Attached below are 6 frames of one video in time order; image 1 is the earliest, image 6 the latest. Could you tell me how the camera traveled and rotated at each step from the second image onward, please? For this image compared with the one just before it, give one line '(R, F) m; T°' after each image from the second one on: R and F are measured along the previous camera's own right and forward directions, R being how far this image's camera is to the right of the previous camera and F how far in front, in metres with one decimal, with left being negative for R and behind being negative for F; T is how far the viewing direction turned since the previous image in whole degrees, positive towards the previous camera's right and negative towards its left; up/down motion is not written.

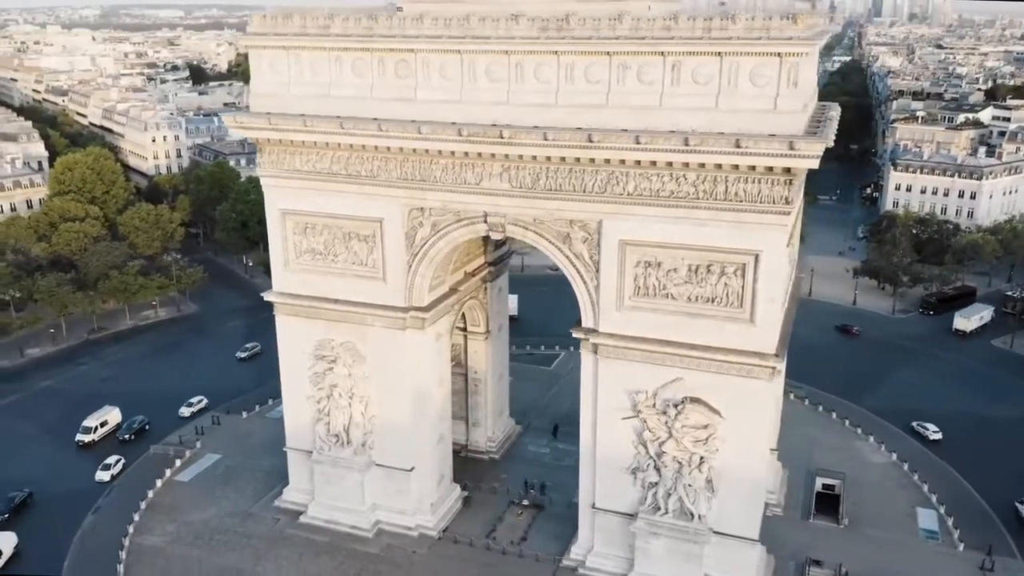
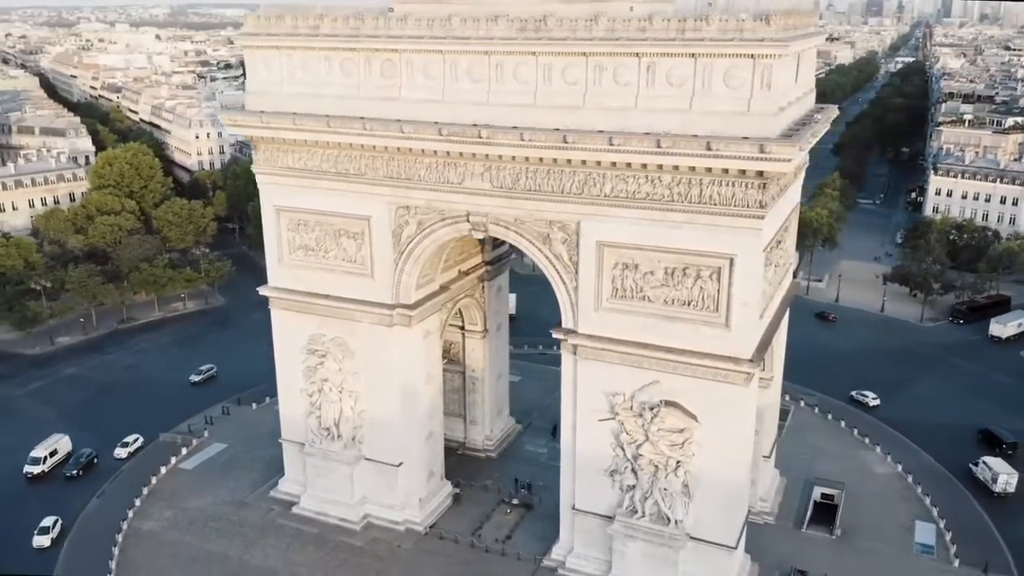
(+1.6, 0.0) m; -3°
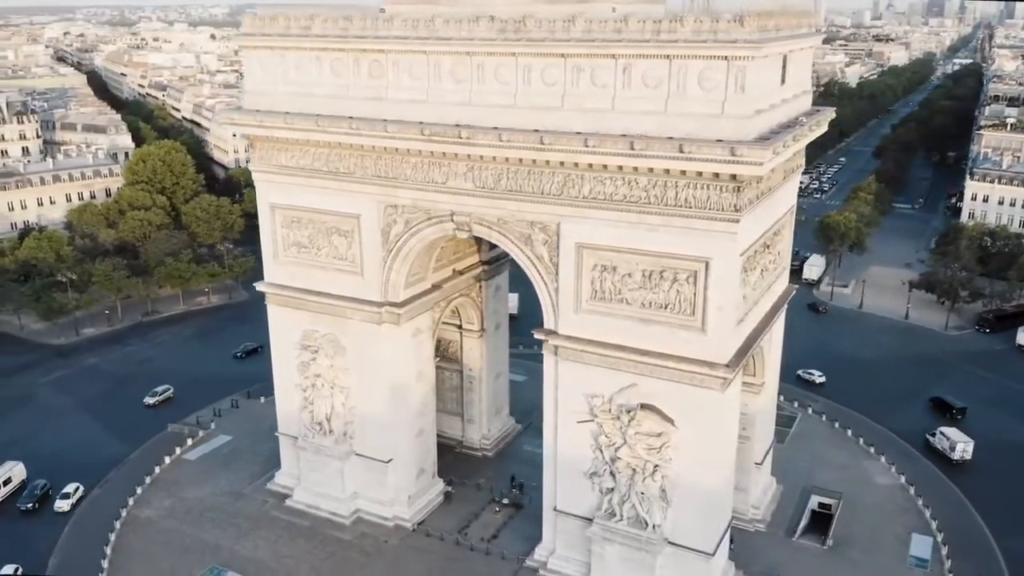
(+1.4, 0.0) m; -3°
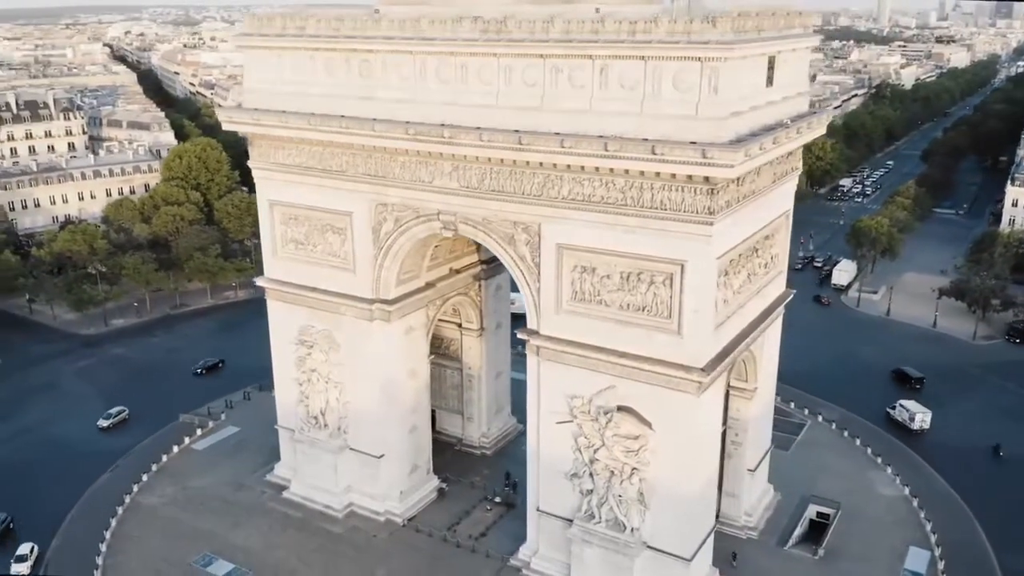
(+1.5, 0.0) m; -3°
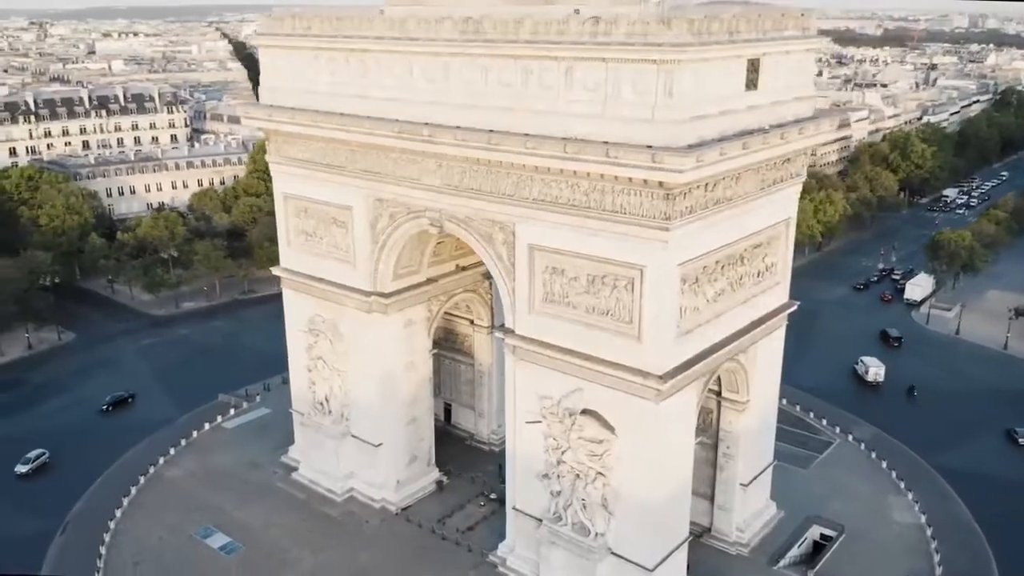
(+3.0, 0.0) m; -7°
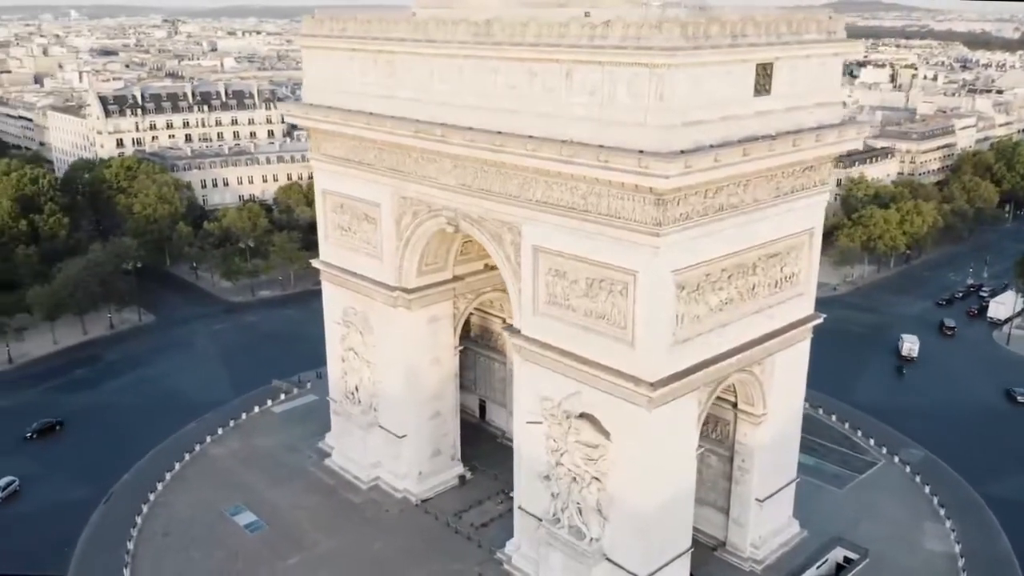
(+2.1, 0.0) m; -7°
